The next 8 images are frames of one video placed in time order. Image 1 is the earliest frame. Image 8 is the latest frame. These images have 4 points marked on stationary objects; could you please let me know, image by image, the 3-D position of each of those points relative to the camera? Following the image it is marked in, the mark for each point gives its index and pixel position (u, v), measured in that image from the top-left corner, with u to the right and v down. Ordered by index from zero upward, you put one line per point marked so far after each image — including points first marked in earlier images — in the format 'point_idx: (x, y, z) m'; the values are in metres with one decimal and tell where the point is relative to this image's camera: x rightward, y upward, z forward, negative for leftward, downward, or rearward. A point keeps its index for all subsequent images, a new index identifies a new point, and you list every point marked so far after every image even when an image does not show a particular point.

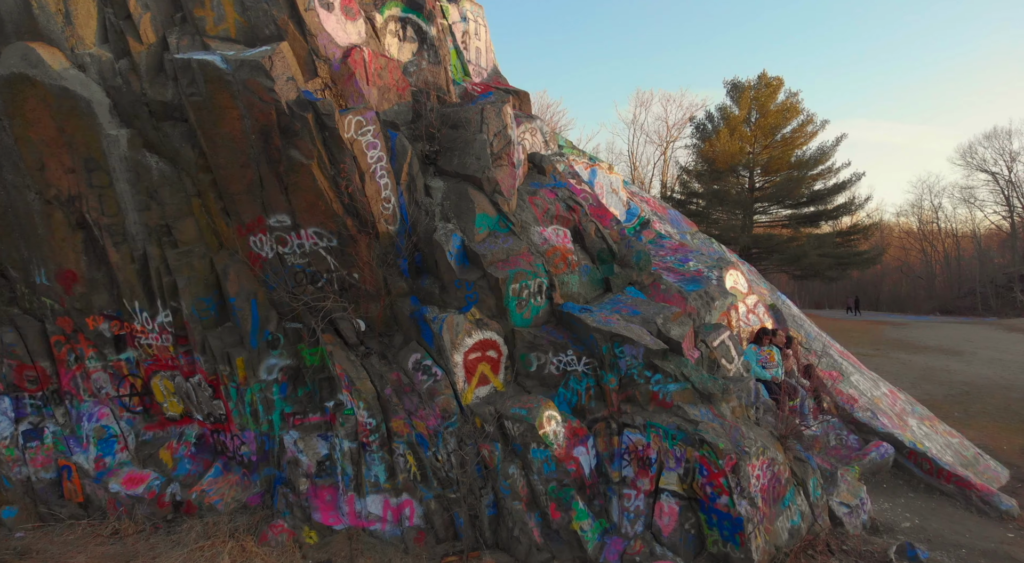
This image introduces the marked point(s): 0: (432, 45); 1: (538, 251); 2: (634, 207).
0: (-0.9, +2.6, +7.5) m
1: (+0.3, +0.3, +6.6) m
2: (+1.8, +1.2, +9.3) m
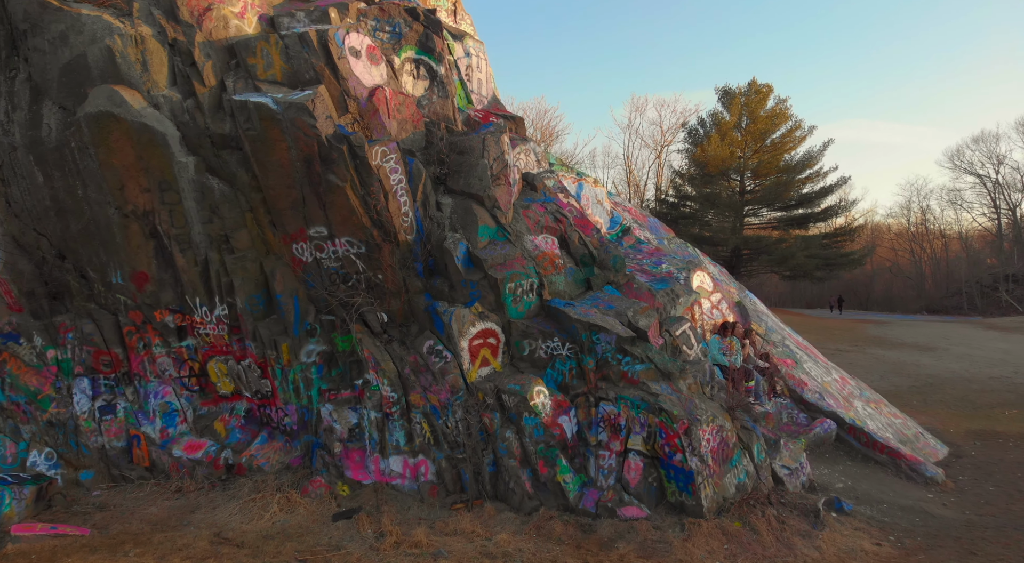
0: (-0.9, +2.6, +8.8) m
1: (+0.2, +0.3, +7.9) m
2: (+1.7, +1.2, +10.6) m
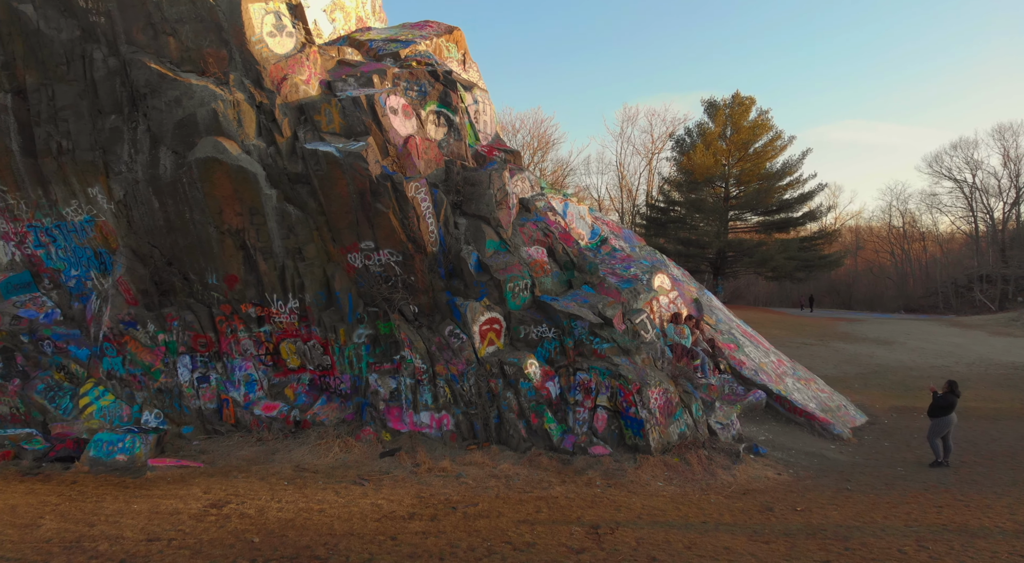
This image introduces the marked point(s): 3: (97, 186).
0: (-1.0, +2.6, +11.2) m
1: (+0.2, +0.3, +10.3) m
2: (+1.7, +1.1, +13.0) m
3: (-6.3, +1.4, +10.1) m
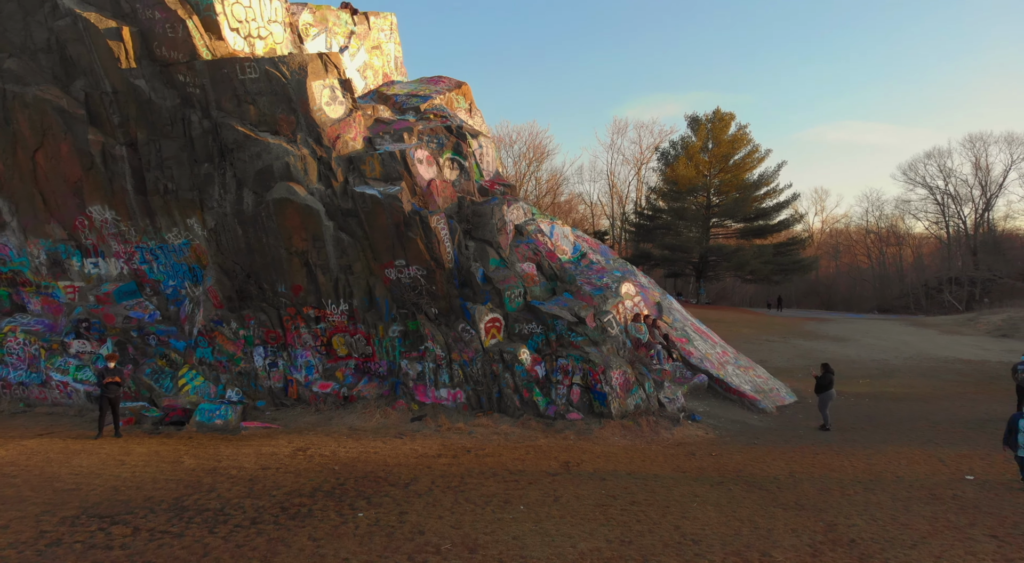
0: (-1.0, +2.5, +14.4) m
1: (+0.2, +0.1, +13.5) m
2: (+1.6, +1.0, +16.2) m
3: (-6.3, +1.3, +13.2) m
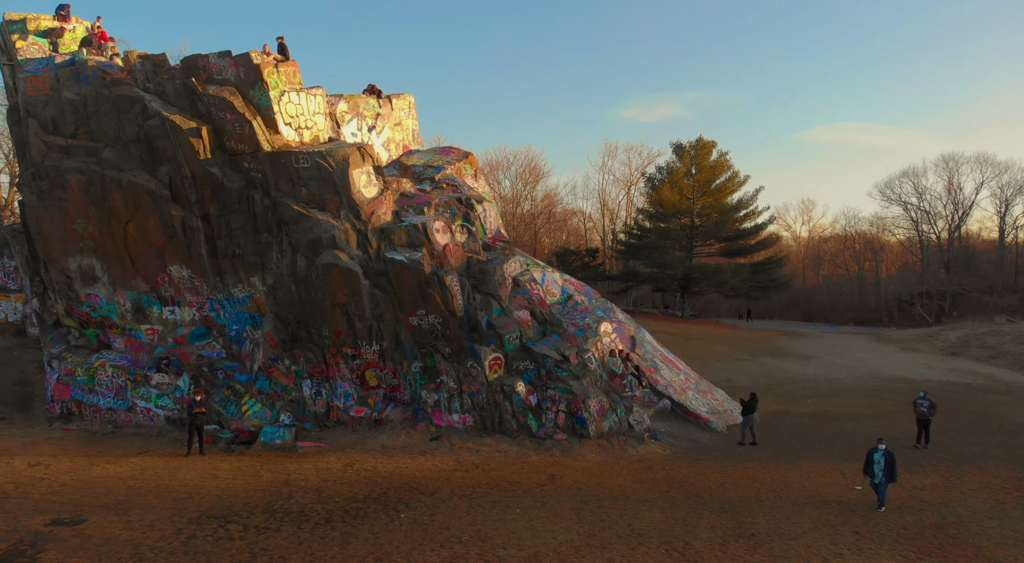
0: (-1.1, +1.3, +17.6) m
1: (+0.1, -1.0, +16.7) m
2: (+1.6, -0.2, +19.4) m
3: (-6.4, +0.1, +16.3) m
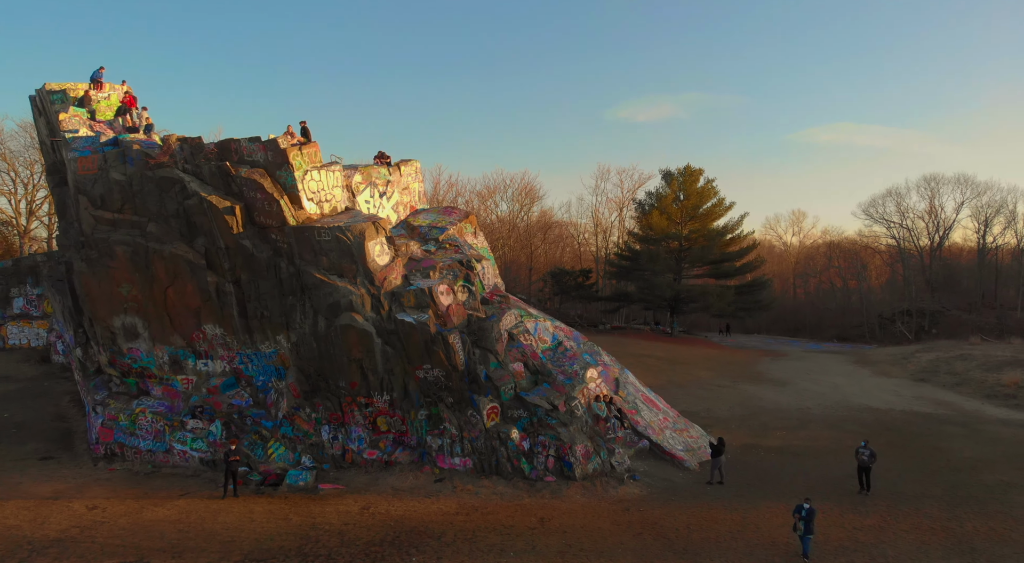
0: (-1.2, -0.3, +19.7) m
1: (0.0, -2.7, +18.8) m
2: (+1.4, -1.8, +21.5) m
3: (-6.5, -1.5, +18.4) m
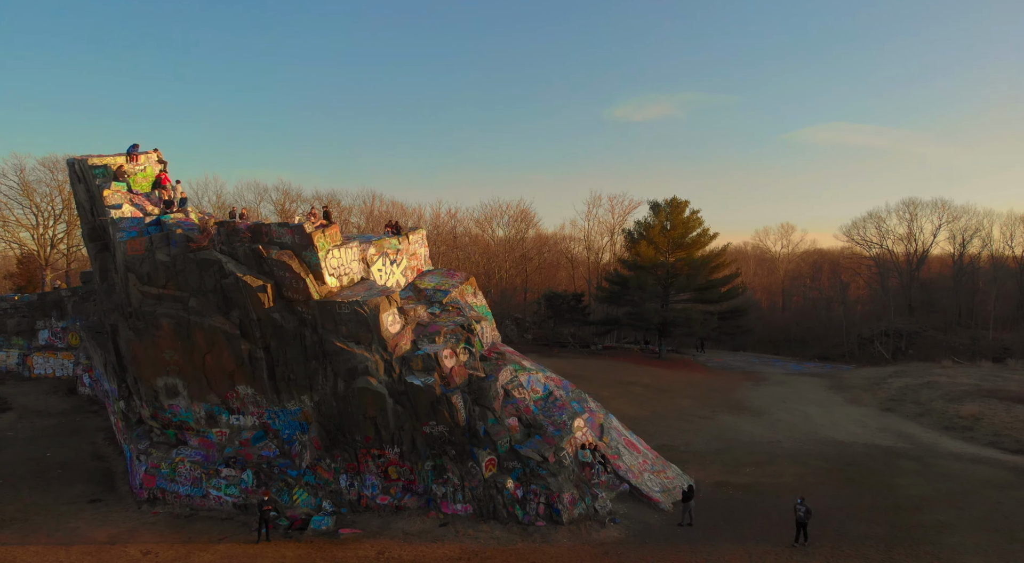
0: (-1.3, -2.5, +22.3) m
1: (-0.1, -4.8, +21.4) m
2: (+1.3, -4.0, +24.1) m
3: (-6.6, -3.6, +20.9) m
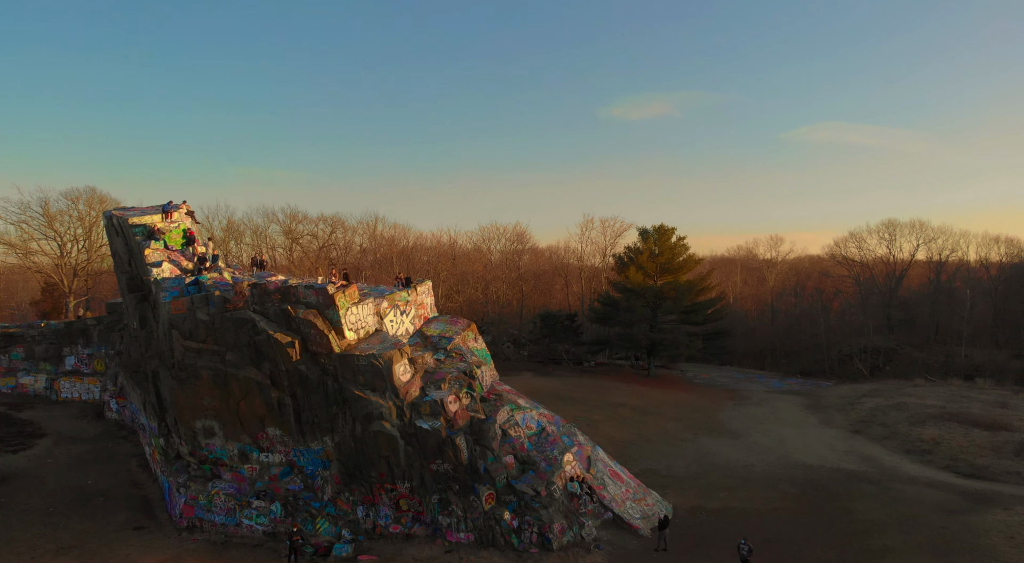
0: (-1.4, -4.5, +25.1) m
1: (-0.3, -6.8, +24.3) m
2: (+1.1, -6.0, +27.0) m
3: (-6.7, -5.6, +23.8) m
